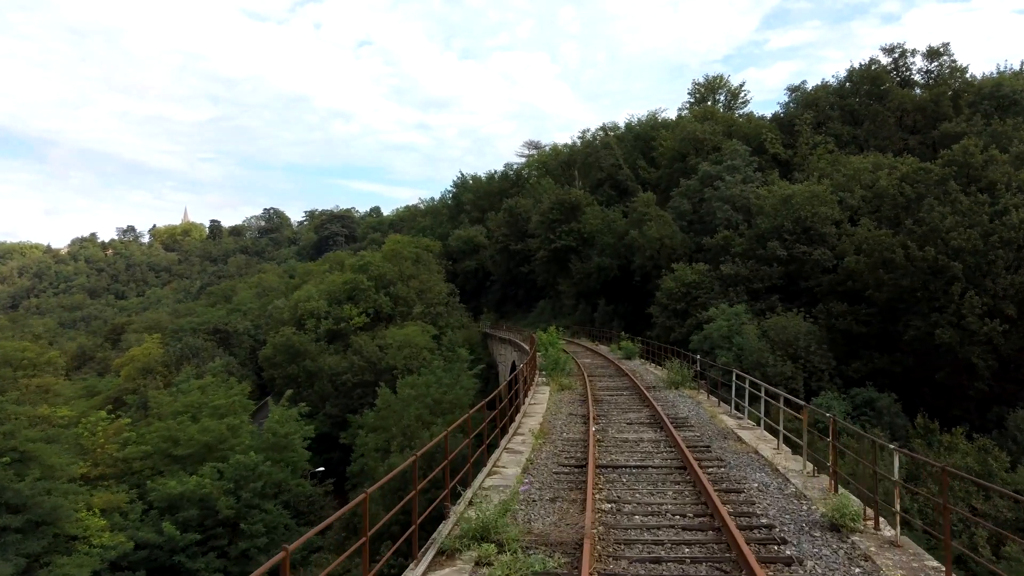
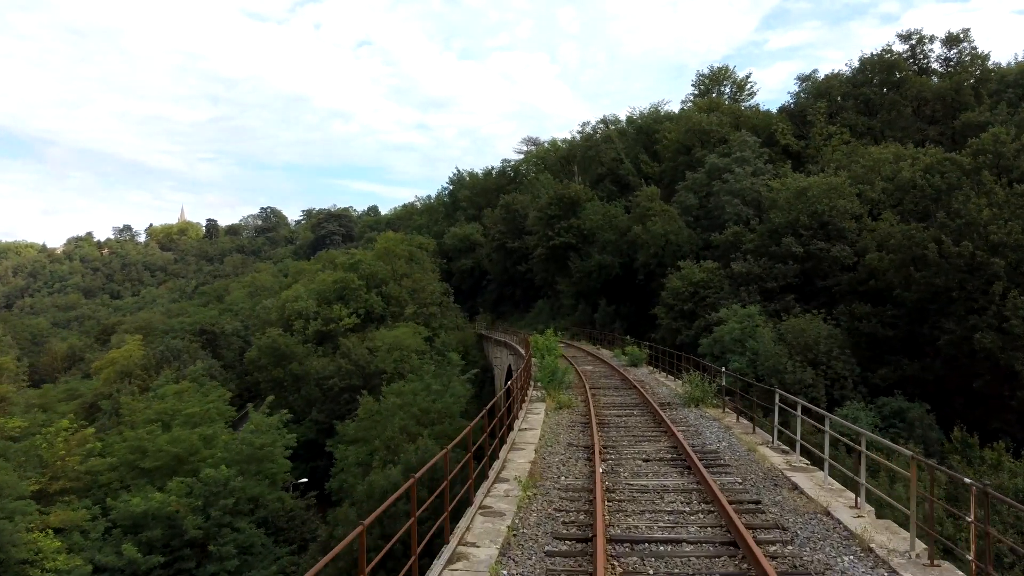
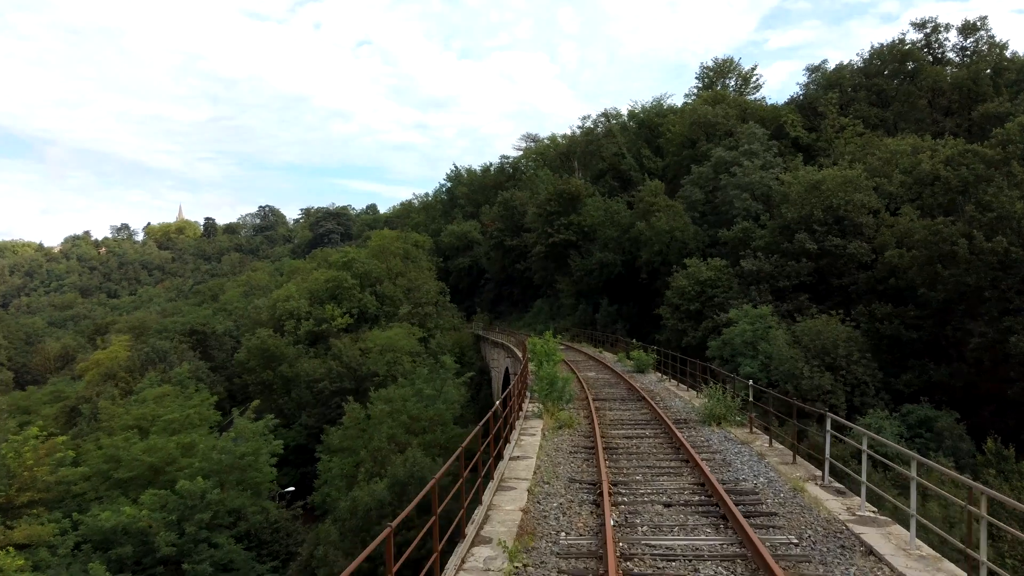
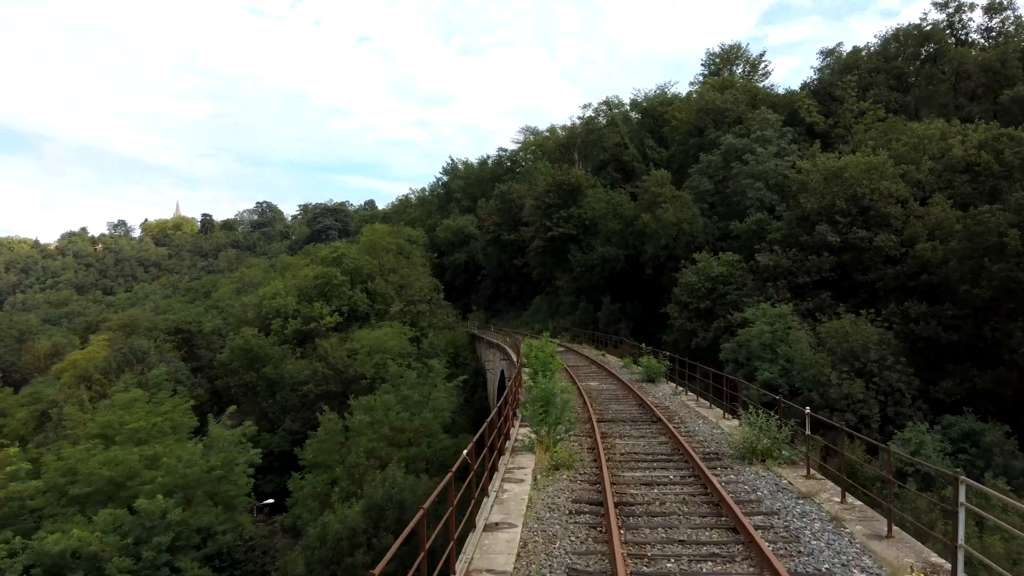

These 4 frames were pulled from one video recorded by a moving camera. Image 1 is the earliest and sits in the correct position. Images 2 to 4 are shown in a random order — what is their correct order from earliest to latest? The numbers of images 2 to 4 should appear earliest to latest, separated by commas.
2, 3, 4
